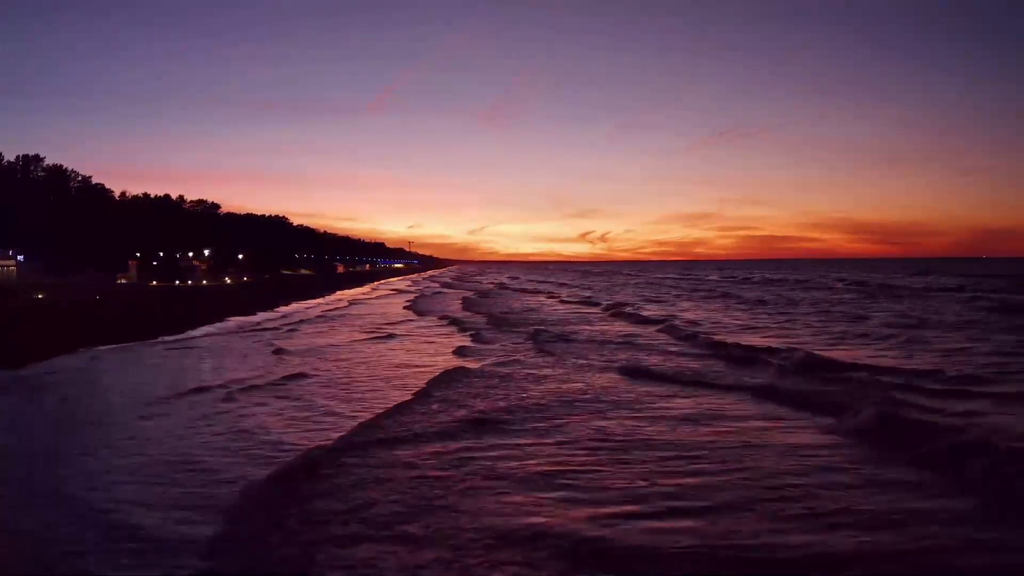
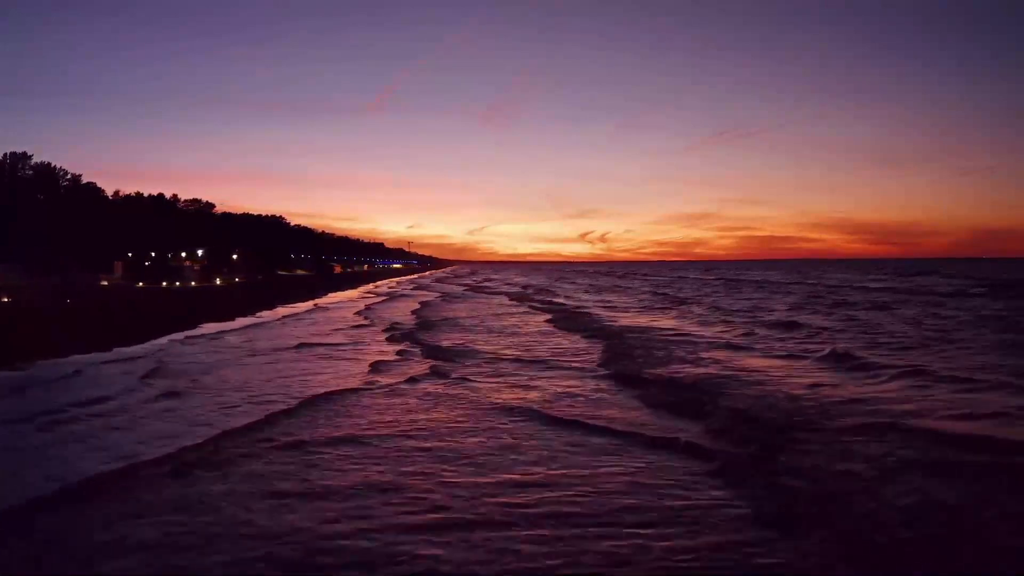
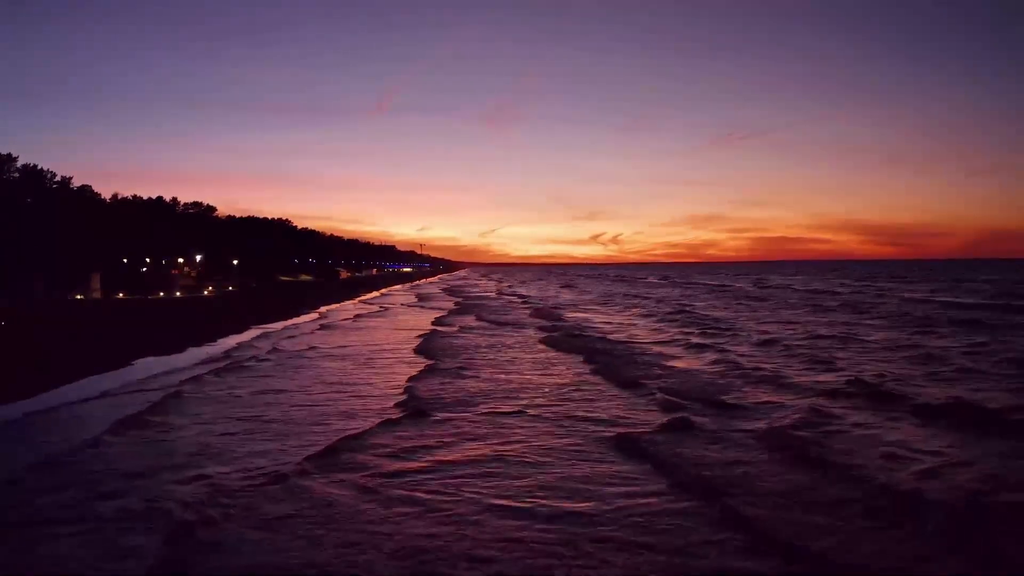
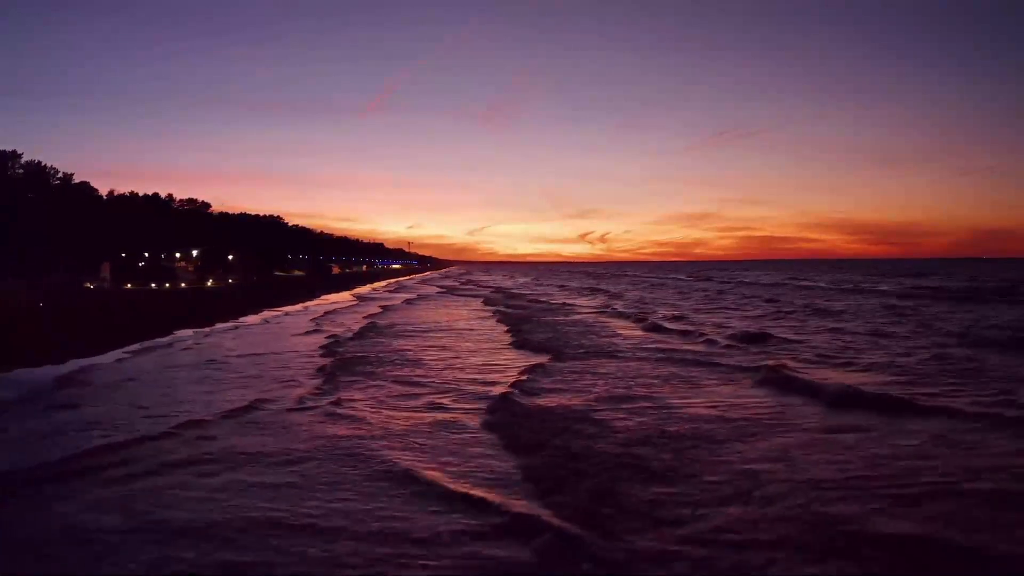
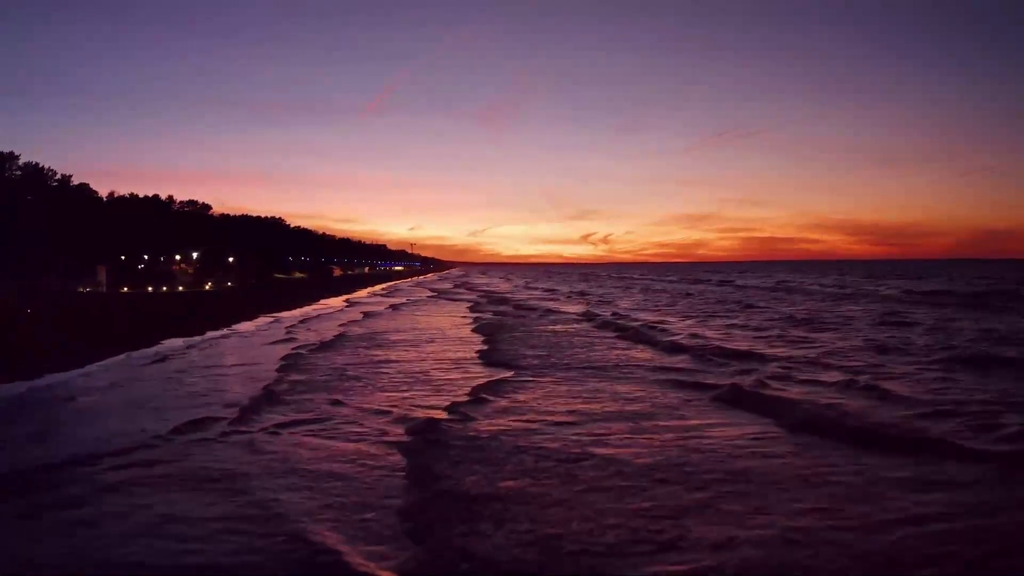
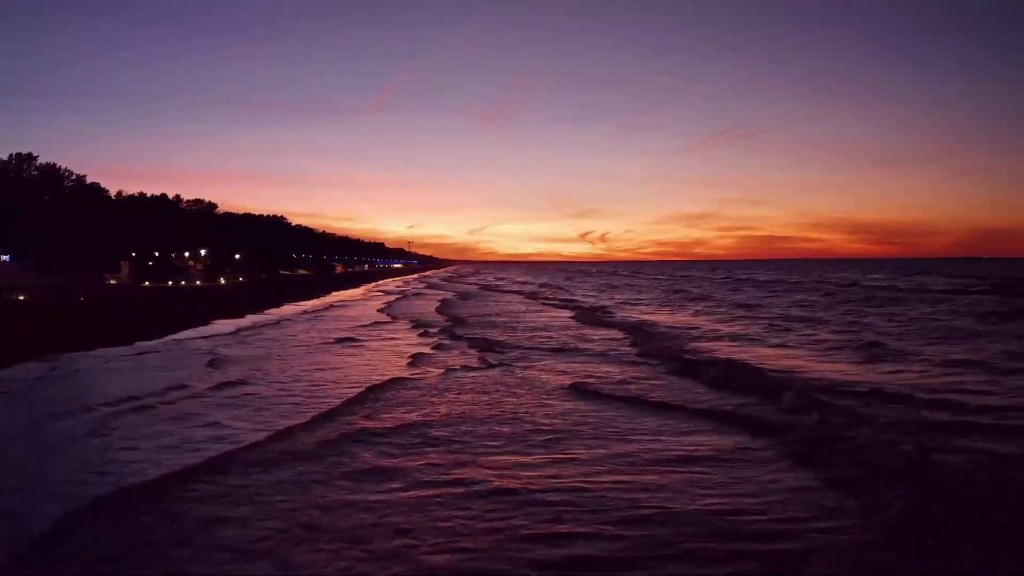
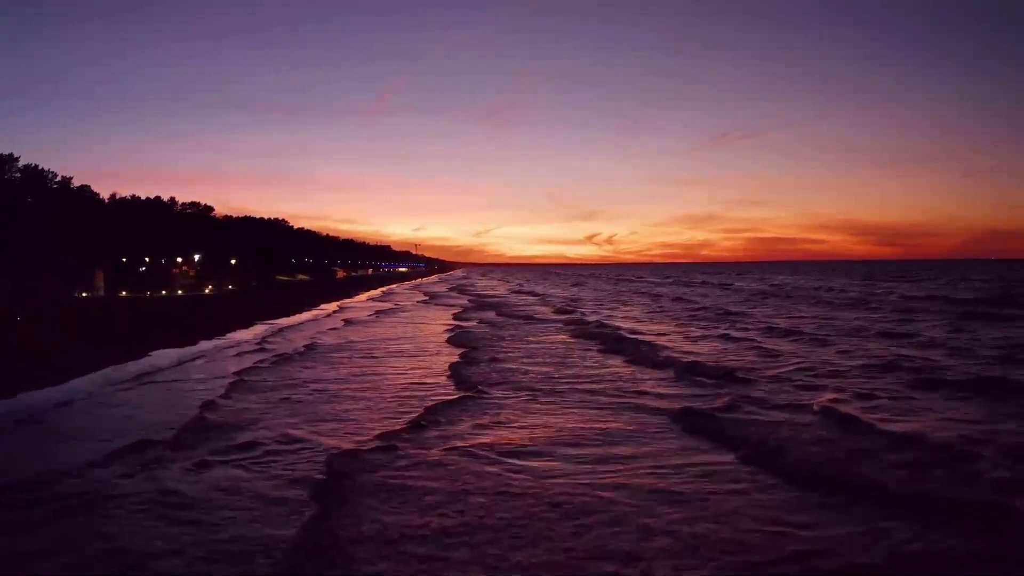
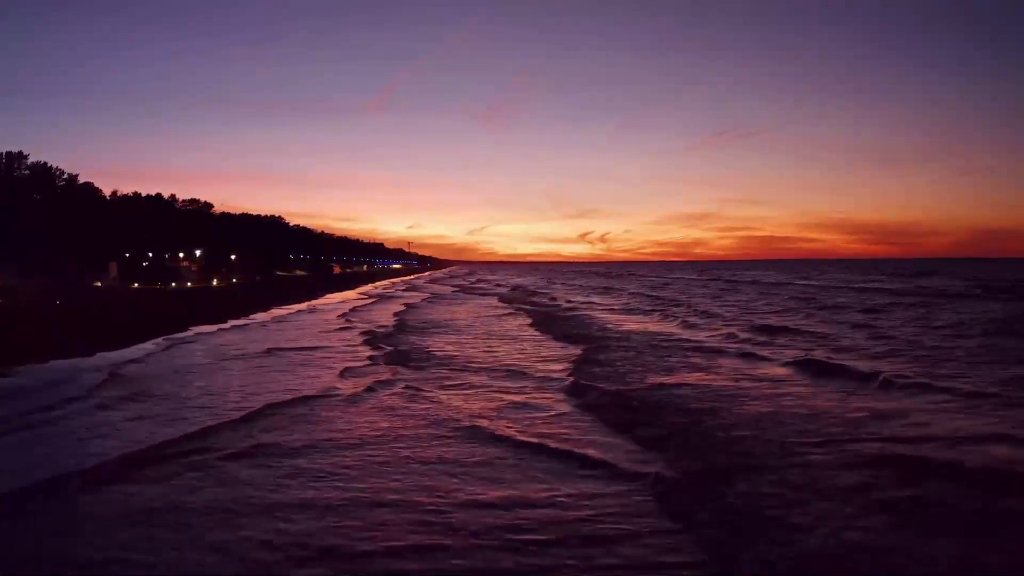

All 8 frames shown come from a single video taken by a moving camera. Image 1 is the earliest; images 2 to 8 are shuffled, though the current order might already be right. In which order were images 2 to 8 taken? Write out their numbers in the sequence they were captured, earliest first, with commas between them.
6, 2, 8, 4, 5, 7, 3
